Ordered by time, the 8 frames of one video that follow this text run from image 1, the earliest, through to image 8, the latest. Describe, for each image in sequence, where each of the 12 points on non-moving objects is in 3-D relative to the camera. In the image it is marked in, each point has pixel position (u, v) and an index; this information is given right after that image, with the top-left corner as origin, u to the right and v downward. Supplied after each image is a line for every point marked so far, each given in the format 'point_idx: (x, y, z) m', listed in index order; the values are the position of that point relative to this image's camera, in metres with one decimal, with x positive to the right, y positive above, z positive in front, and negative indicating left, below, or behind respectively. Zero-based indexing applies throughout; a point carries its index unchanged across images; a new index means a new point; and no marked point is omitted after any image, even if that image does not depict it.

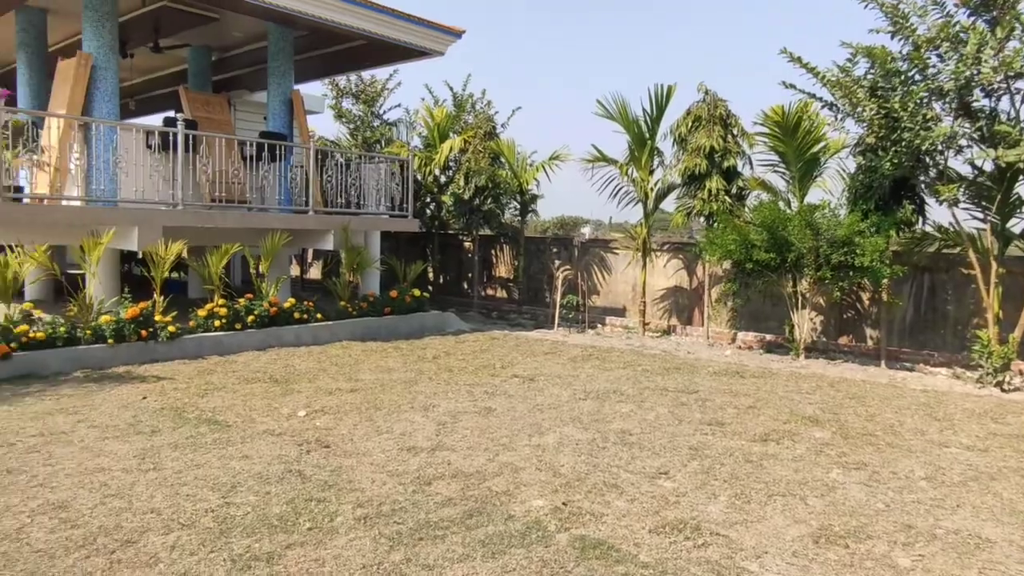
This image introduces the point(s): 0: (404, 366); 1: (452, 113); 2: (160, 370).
0: (-1.1, -0.8, +8.0) m
1: (-1.3, +3.7, +15.8) m
2: (-3.4, -0.8, +7.2) m
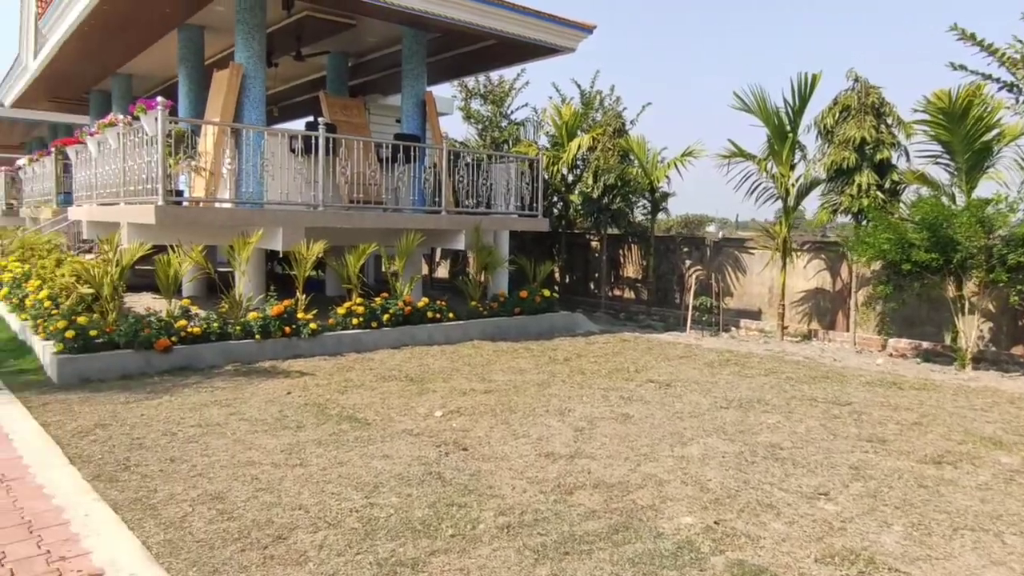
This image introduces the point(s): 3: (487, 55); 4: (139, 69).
0: (+0.3, -0.8, +7.9) m
1: (+1.4, +3.7, +15.6) m
2: (-2.0, -0.8, +7.5) m
3: (-0.4, +3.7, +11.8) m
4: (-7.7, +4.5, +15.5) m
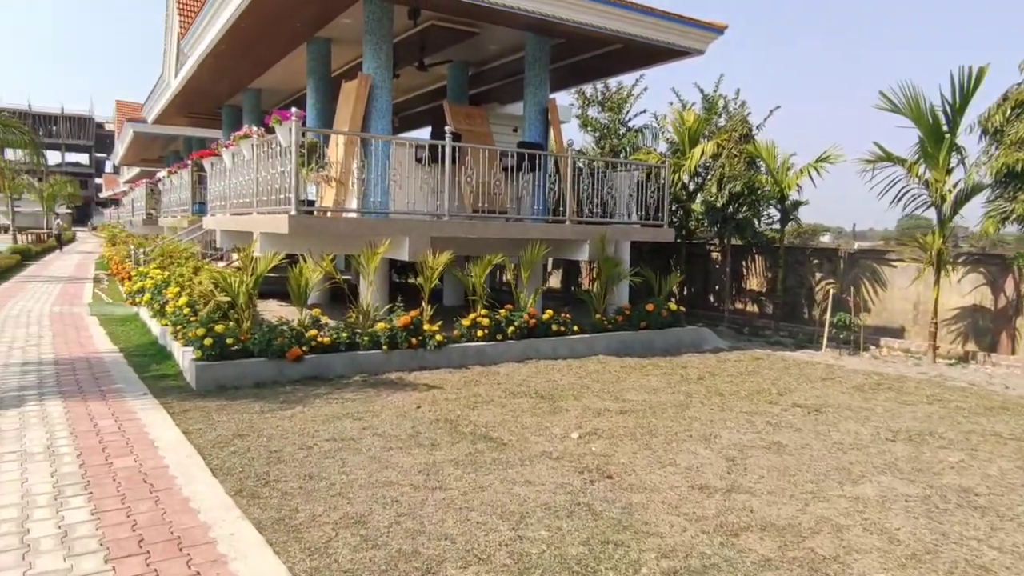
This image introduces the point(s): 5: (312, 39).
0: (+1.6, -1.0, +7.4) m
1: (+3.8, +3.4, +14.9) m
2: (-0.8, -0.9, +7.3) m
3: (+1.5, +3.5, +11.4) m
4: (-5.2, +4.4, +16.1) m
5: (-3.1, +3.9, +11.7) m
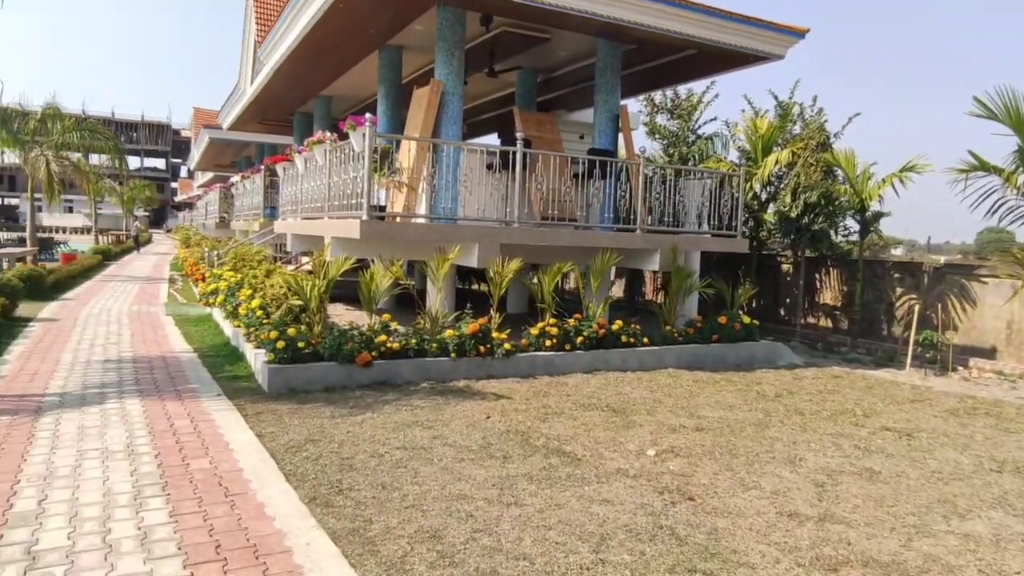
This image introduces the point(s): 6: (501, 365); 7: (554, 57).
0: (+2.2, -1.1, +7.1) m
1: (+5.1, +3.2, +14.5) m
2: (-0.1, -1.0, +7.2) m
3: (+2.6, +3.3, +11.2) m
4: (-3.8, +4.3, +16.3) m
5: (-2.0, +3.8, +11.8) m
6: (-0.1, -0.8, +7.8) m
7: (+0.7, +3.7, +12.0) m
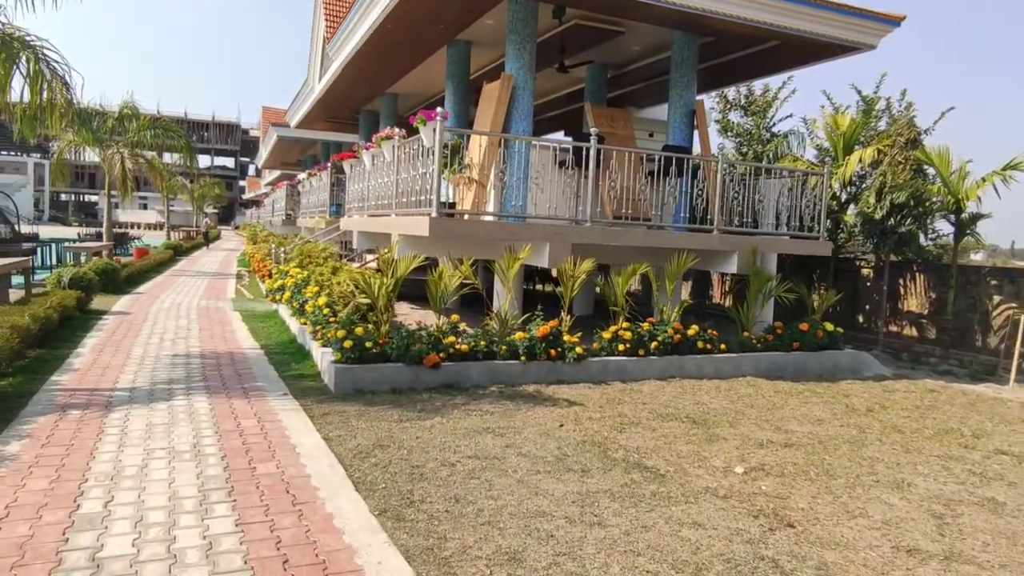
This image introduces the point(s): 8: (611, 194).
0: (+2.9, -1.2, +6.6) m
1: (+6.4, +3.1, +13.7) m
2: (+0.6, -1.0, +6.9) m
3: (+3.6, +3.3, +10.6) m
4: (-2.3, +4.3, +16.3) m
5: (-0.9, +3.8, +11.6) m
6: (+0.6, -0.8, +7.4) m
7: (+1.8, +3.7, +11.6) m
8: (+1.2, +1.1, +8.6) m
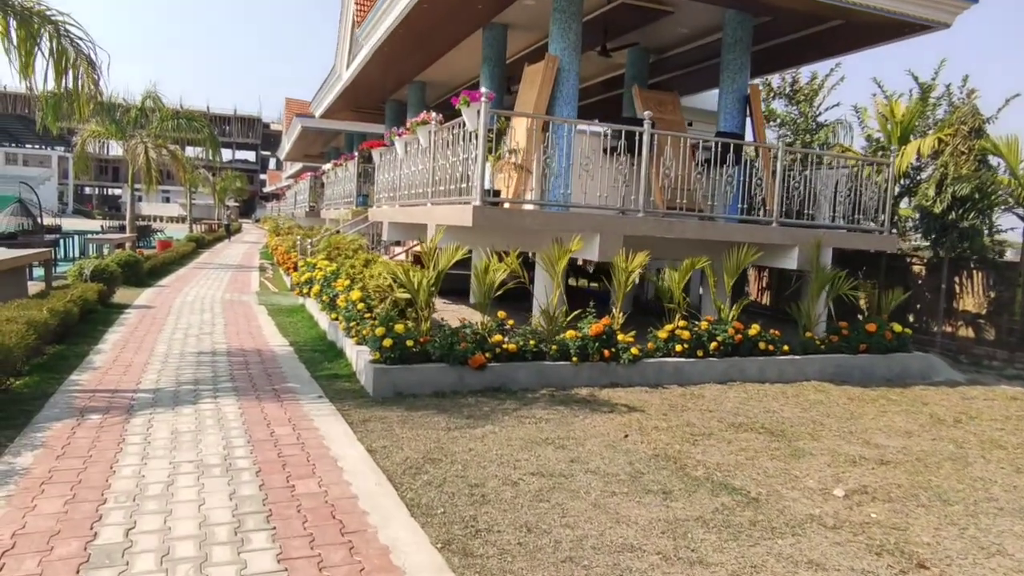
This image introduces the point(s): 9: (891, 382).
0: (+3.3, -1.1, +6.0) m
1: (+7.0, +3.1, +13.0) m
2: (+1.0, -0.9, +6.3) m
3: (+4.2, +3.3, +10.0) m
4: (-1.6, +4.5, +15.7) m
5: (-0.3, +3.9, +11.1) m
6: (+1.0, -0.8, +6.9) m
7: (+2.4, +3.7, +11.0) m
8: (+1.6, +1.1, +8.0) m
9: (+4.2, -1.0, +8.2) m
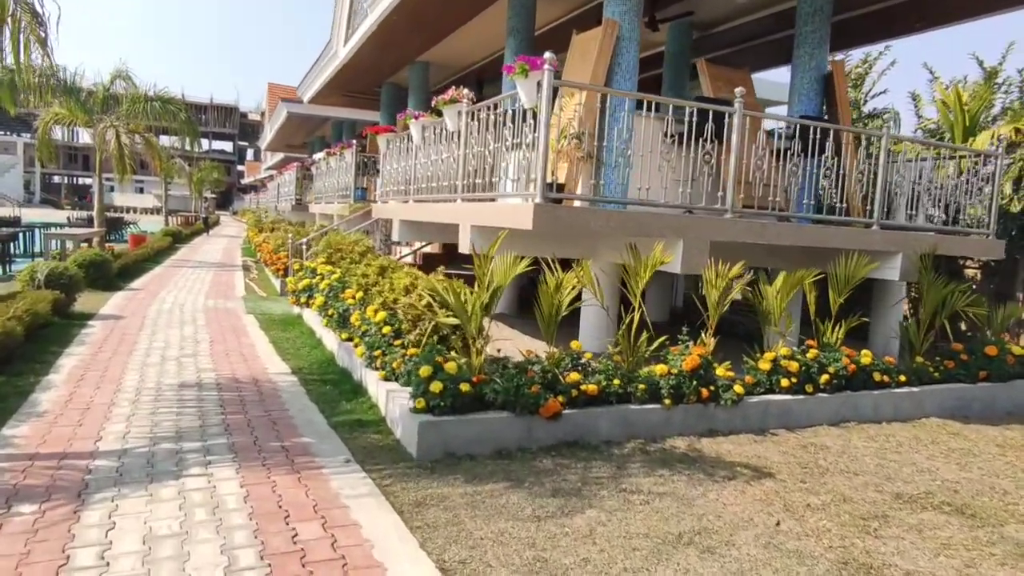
0: (+3.8, -1.3, +4.6) m
1: (+7.4, +3.0, +11.7) m
2: (+1.5, -1.1, +4.9) m
3: (+4.6, +3.2, +8.6) m
4: (-1.3, +4.4, +14.1) m
5: (+0.1, +3.8, +9.5) m
6: (+1.6, -0.9, +5.4) m
7: (+2.8, +3.6, +9.5) m
8: (+2.1, +1.0, +6.6) m
9: (+4.6, -1.2, +6.9) m
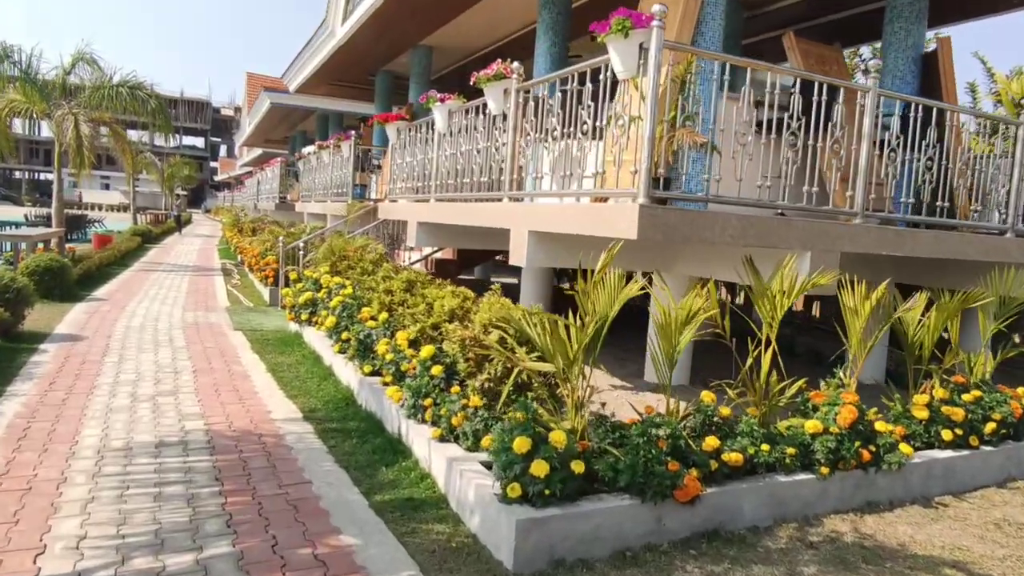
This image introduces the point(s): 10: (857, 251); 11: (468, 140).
0: (+4.4, -1.5, +3.4) m
1: (+7.7, +2.8, +10.6) m
2: (+2.1, -1.3, +3.6) m
3: (+5.0, +3.0, +7.4) m
4: (-1.1, +4.2, +12.7) m
5: (+0.5, +3.7, +8.2) m
6: (+2.1, -1.1, +4.1) m
7: (+3.2, +3.5, +8.2) m
8: (+2.6, +0.8, +5.3) m
9: (+5.1, -1.3, +5.7) m
10: (+2.3, +0.3, +5.0) m
11: (-0.4, +1.4, +6.9) m
